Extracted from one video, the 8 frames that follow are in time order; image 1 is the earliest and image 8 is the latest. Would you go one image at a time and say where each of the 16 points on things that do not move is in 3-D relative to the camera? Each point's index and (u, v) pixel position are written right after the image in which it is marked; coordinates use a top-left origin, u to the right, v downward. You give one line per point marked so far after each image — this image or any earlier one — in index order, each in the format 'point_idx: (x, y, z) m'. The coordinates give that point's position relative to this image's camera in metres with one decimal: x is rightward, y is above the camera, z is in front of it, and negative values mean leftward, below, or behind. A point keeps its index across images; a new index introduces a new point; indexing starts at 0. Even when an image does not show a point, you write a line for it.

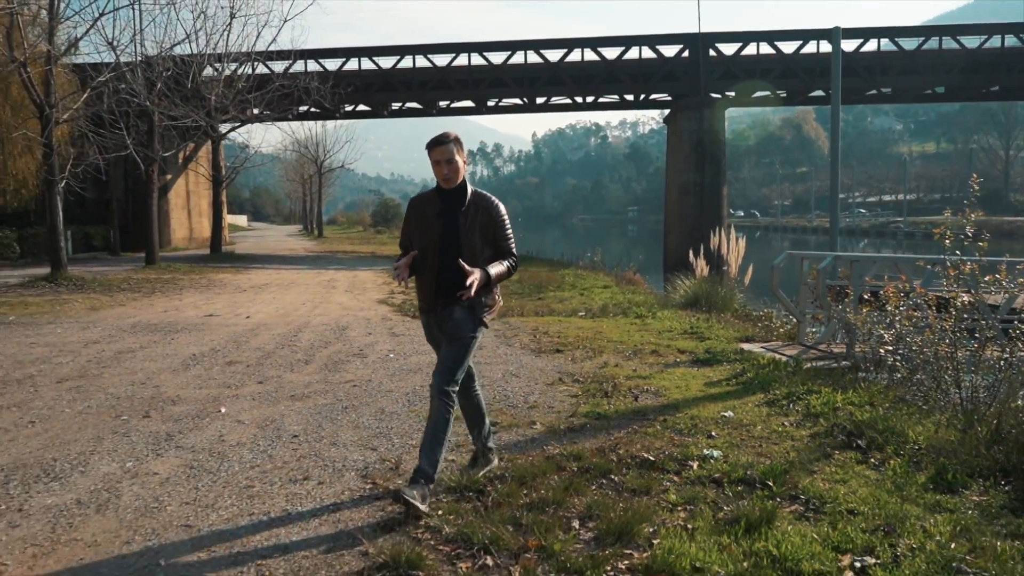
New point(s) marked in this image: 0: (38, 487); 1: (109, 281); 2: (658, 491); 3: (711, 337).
0: (-2.5, -1.0, +4.4) m
1: (-9.0, +0.2, +18.8) m
2: (+0.7, -1.0, +4.2) m
3: (+2.4, -0.6, +10.1) m
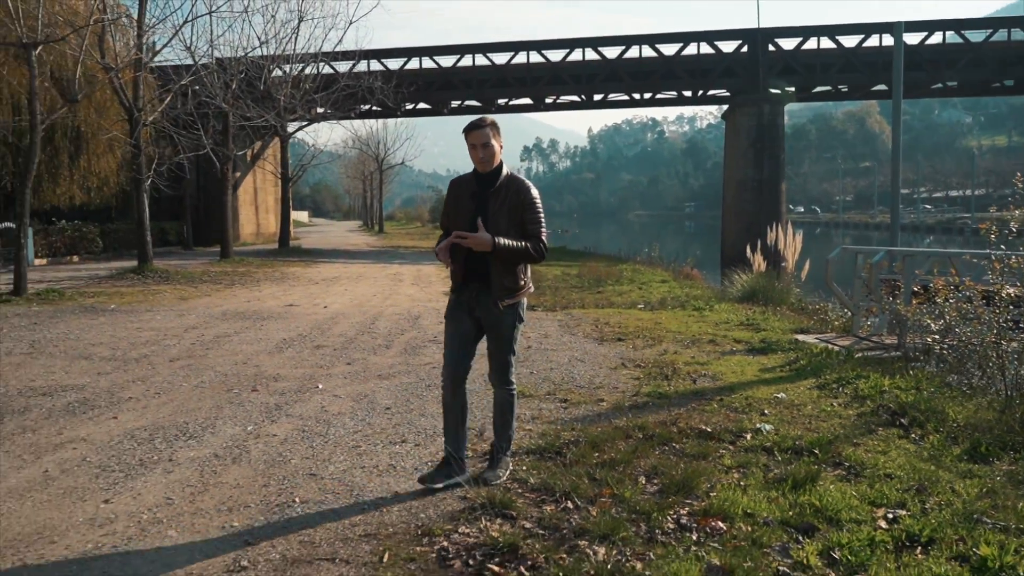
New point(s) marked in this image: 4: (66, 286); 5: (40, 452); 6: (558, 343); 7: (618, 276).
0: (-2.0, -0.9, +5.2) m
1: (-7.6, +0.3, +19.9) m
2: (+1.1, -0.9, +4.7) m
3: (+3.2, -0.5, +10.5) m
4: (-8.5, +0.1, +16.1) m
5: (-2.8, -1.0, +5.0) m
6: (+0.5, -0.6, +9.4) m
7: (+2.4, +0.3, +19.1) m
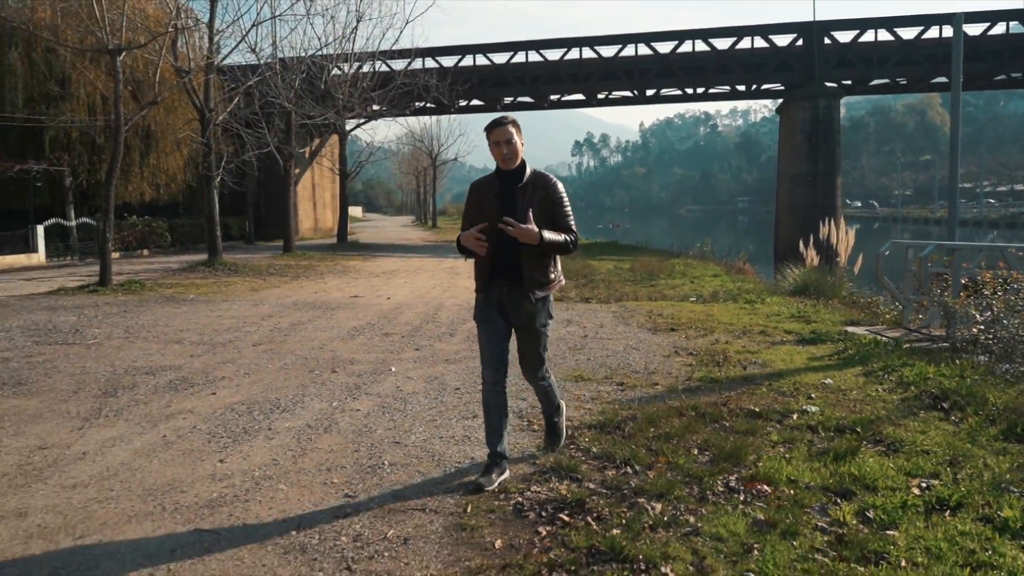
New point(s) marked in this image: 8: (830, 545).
0: (-1.6, -0.9, +5.8) m
1: (-6.3, +0.5, +20.8) m
2: (+1.5, -0.9, +5.1) m
3: (+3.9, -0.4, +10.8) m
4: (-7.4, +0.2, +17.1) m
5: (-2.4, -0.9, +5.6) m
6: (+1.2, -0.5, +9.9) m
7: (+3.7, +0.4, +19.4) m
8: (+1.3, -1.0, +3.4) m
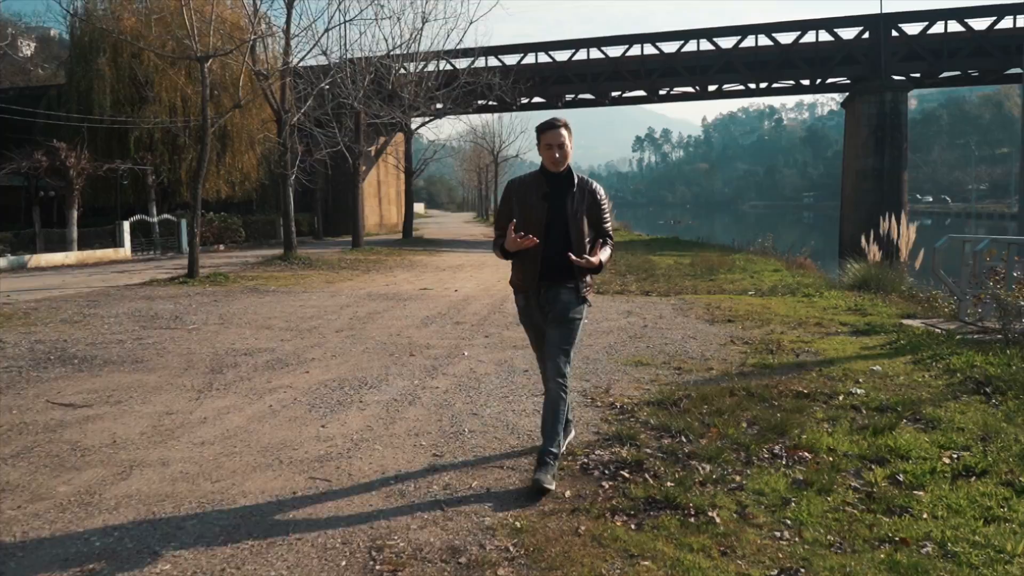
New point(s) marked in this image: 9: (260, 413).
0: (-1.1, -0.8, +6.4) m
1: (-4.7, +0.7, +21.8) m
2: (+2.0, -0.8, +5.6) m
3: (+4.7, -0.3, +11.0) m
4: (-6.1, +0.4, +18.1) m
5: (-1.9, -0.8, +6.3) m
6: (+2.0, -0.4, +10.3) m
7: (+5.1, +0.5, +19.6) m
8: (+1.6, -1.0, +3.9) m
9: (-1.7, -0.8, +5.7) m
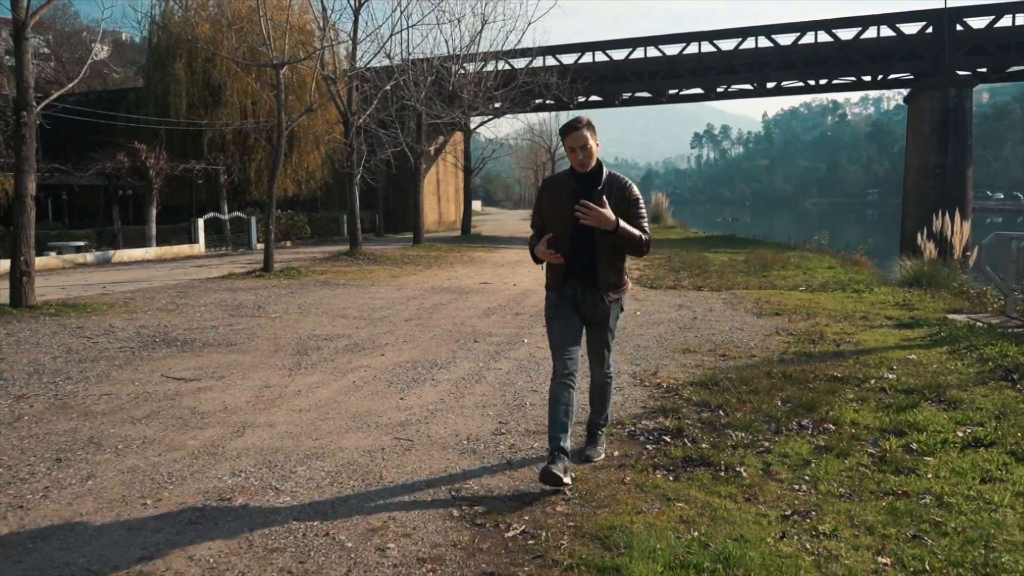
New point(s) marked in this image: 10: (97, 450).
0: (-0.7, -0.7, +7.2) m
1: (-3.2, +0.9, +22.7) m
2: (+2.4, -0.8, +6.1) m
3: (+5.5, -0.3, +11.4) m
4: (-4.9, +0.5, +19.1) m
5: (-1.4, -0.7, +7.1) m
6: (+2.7, -0.4, +10.8) m
7: (+6.5, +0.6, +19.9) m
8: (+1.9, -0.9, +4.4) m
9: (-1.3, -0.8, +6.5) m
10: (-2.4, -0.9, +4.8) m
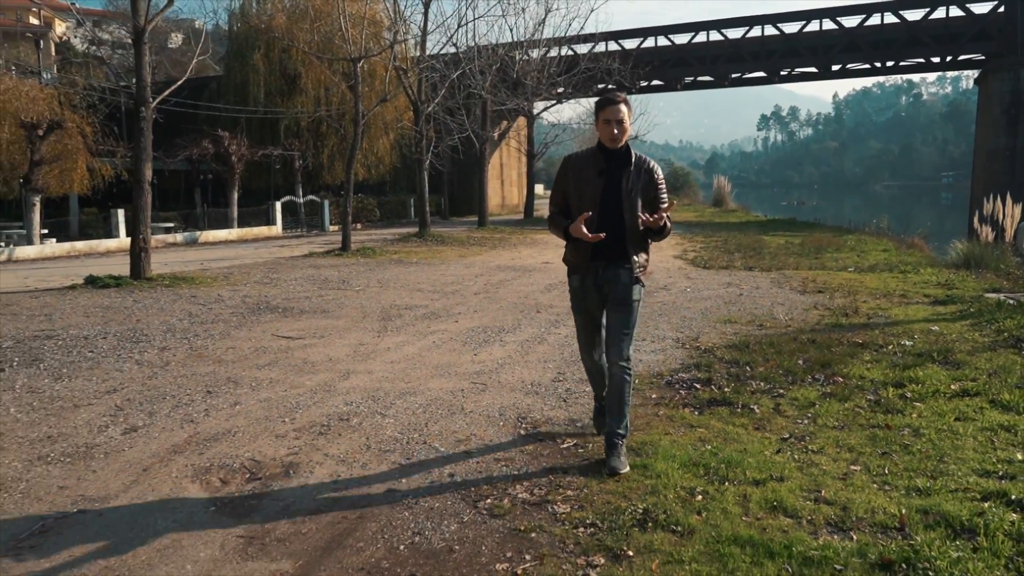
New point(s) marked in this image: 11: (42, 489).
0: (-0.1, -0.4, +8.2) m
1: (-1.5, +1.4, +23.9) m
2: (+2.9, -0.5, +7.0) m
3: (+6.4, 0.0, +12.0) m
4: (-3.4, +1.0, +20.5) m
5: (-0.9, -0.4, +8.2) m
6: (+3.5, -0.1, +11.6) m
7: (+8.0, +1.0, +20.4) m
8: (+2.3, -0.7, +5.3) m
9: (-0.8, -0.5, +7.6) m
10: (-2.0, -0.7, +6.0) m
11: (-2.2, -1.0, +4.0) m
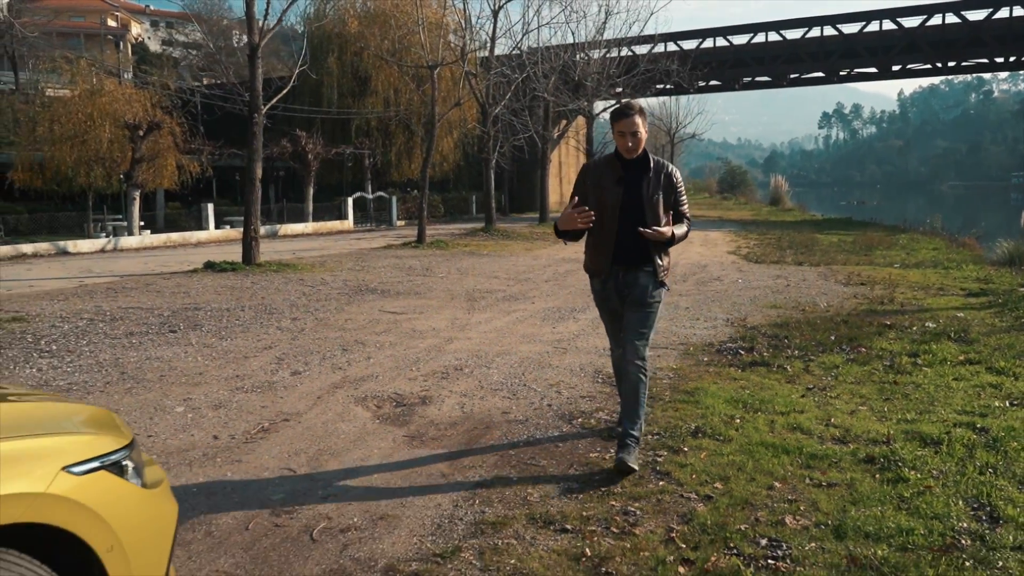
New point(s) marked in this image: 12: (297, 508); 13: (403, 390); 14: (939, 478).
0: (+0.7, -0.3, +9.5) m
1: (+0.3, +1.6, +25.2) m
2: (+3.6, -0.4, +8.1) m
3: (+7.4, +0.1, +12.9) m
4: (-1.8, +1.3, +21.9) m
5: (0.0, -0.3, +9.6) m
6: (+4.5, +0.1, +12.7) m
7: (+9.5, +1.1, +21.2) m
8: (+2.9, -0.6, +6.5) m
9: (0.0, -0.3, +9.0) m
10: (-1.3, -0.5, +7.5) m
11: (-1.7, -0.8, +5.5) m
12: (-1.0, -1.0, +3.8) m
13: (-0.8, -0.7, +5.9) m
14: (+2.0, -0.9, +4.0) m
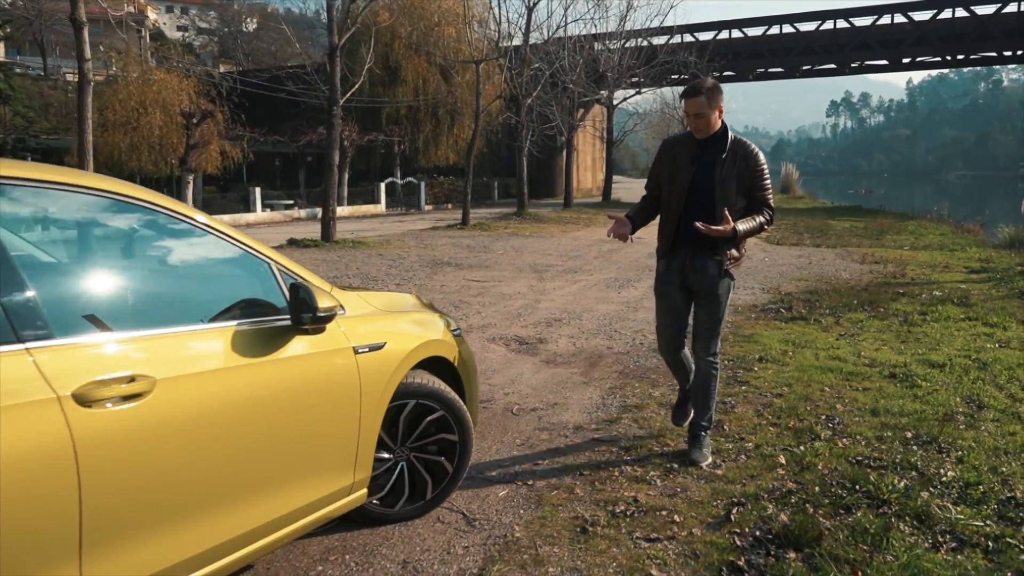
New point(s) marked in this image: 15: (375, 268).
0: (+1.6, +0.1, +11.1) m
1: (+1.3, +2.3, +26.8) m
2: (+4.4, -0.1, +9.6) m
3: (+8.3, +0.5, +14.4) m
4: (-0.9, +1.9, +23.5) m
5: (+0.8, +0.1, +11.1) m
6: (+5.4, +0.4, +14.3) m
7: (+10.5, +1.6, +22.7) m
8: (+3.7, -0.3, +8.1) m
9: (+0.9, 0.0, +10.5) m
10: (-0.5, -0.2, +9.0) m
11: (-0.9, -0.5, +7.1) m
12: (-0.1, -0.7, +5.4) m
13: (+0.1, -0.4, +7.4) m
14: (+2.8, -0.6, +5.5) m
15: (-2.0, +0.3, +11.9) m
